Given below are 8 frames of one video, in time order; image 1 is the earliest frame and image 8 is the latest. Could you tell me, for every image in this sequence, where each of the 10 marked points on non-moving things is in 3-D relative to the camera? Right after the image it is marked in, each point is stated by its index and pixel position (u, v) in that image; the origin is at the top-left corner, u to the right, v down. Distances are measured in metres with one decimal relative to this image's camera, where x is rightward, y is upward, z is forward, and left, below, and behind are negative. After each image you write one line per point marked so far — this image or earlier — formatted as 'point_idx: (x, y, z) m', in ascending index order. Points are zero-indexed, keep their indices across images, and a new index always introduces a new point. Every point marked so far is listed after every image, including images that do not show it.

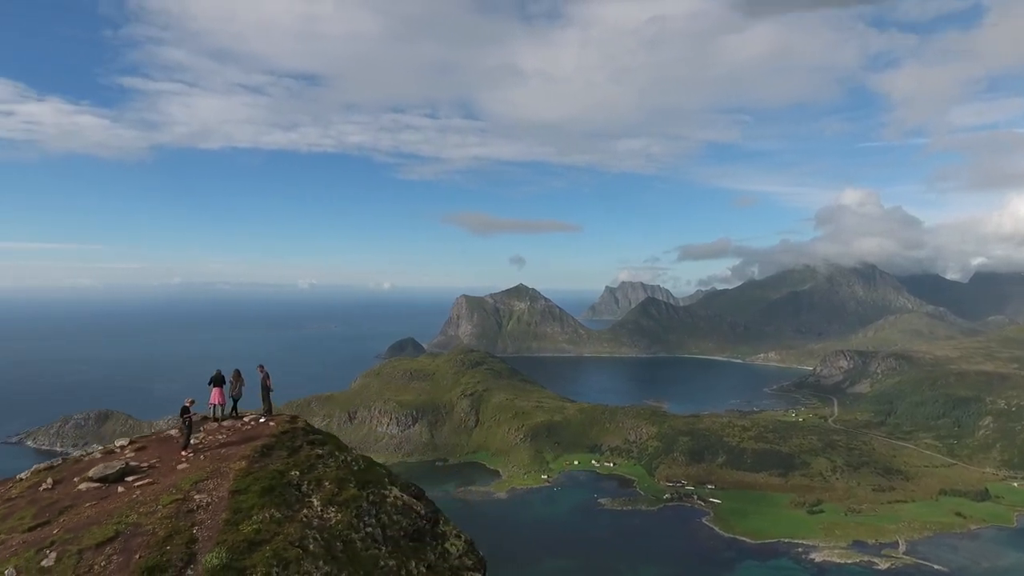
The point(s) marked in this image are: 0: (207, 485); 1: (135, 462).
0: (-8.6, -5.5, +17.5) m
1: (-11.2, -5.0, +18.5) m
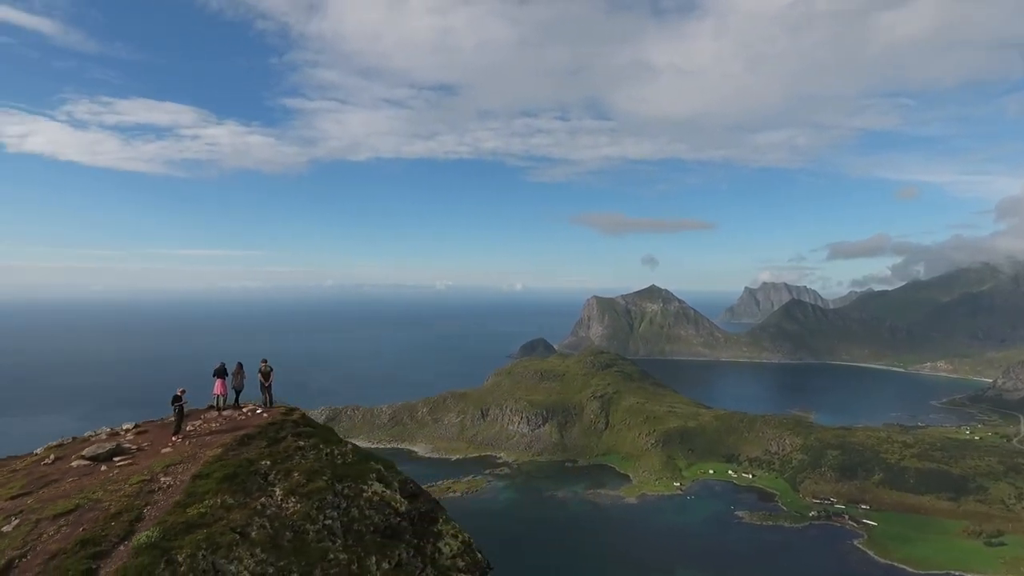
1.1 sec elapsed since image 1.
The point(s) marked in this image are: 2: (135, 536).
0: (-10.2, -5.4, +18.8) m
1: (-12.5, -5.0, +20.3) m
2: (-9.6, -6.2, +15.7) m
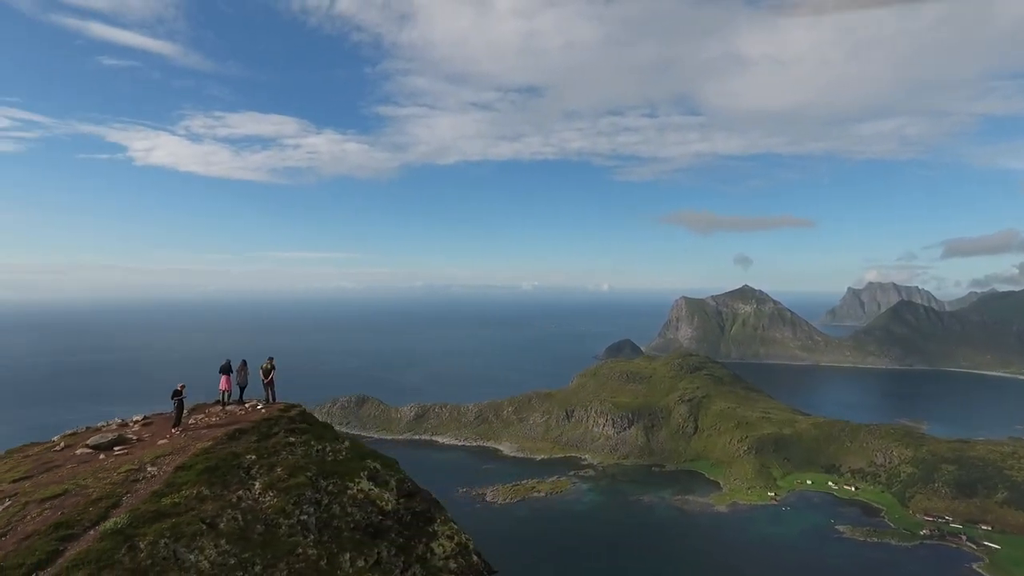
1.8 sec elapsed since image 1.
0: (-11.1, -5.4, +19.9) m
1: (-13.2, -5.0, +21.7) m
2: (-10.9, -6.2, +16.7) m
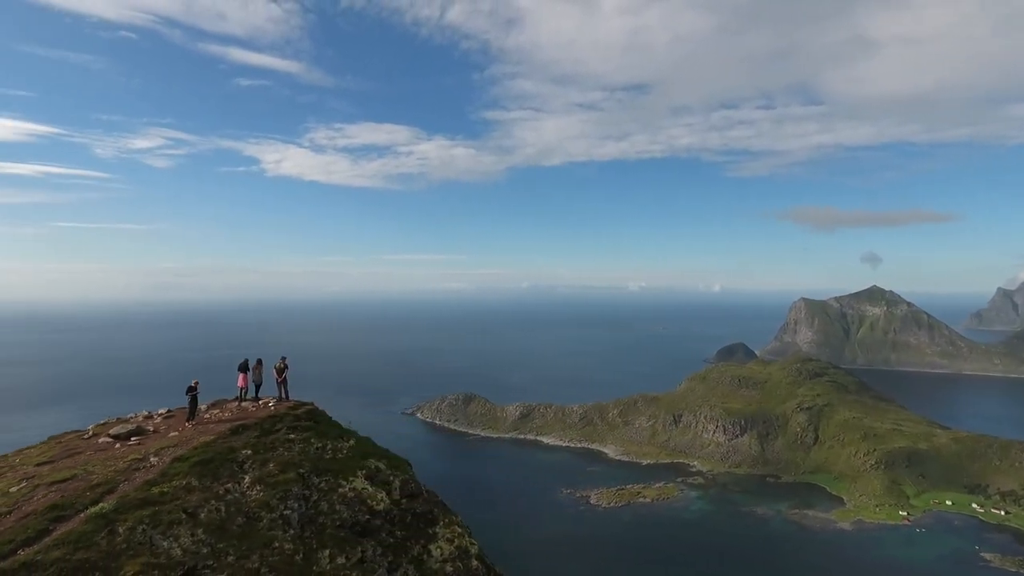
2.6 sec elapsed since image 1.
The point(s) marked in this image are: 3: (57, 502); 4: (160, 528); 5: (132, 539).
0: (-11.8, -5.5, +21.3) m
1: (-13.5, -5.1, +23.4) m
2: (-12.1, -6.3, +18.2) m
3: (-13.1, -6.2, +18.1) m
4: (-10.1, -6.8, +18.0) m
5: (-10.5, -6.9, +17.4) m
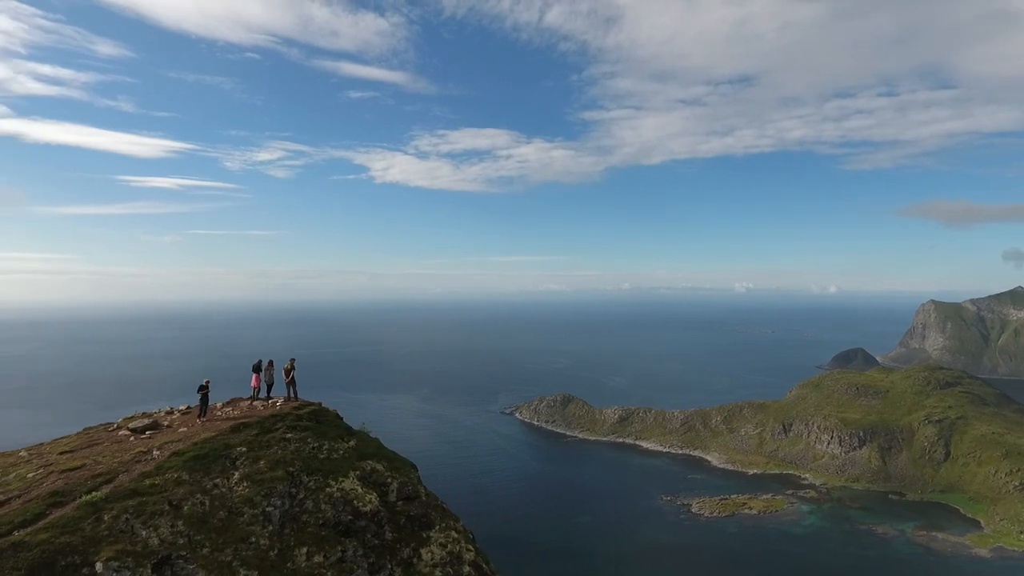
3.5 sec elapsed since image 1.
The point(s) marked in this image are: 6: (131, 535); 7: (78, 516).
0: (-12.5, -5.7, +22.8) m
1: (-13.9, -5.3, +25.2) m
2: (-13.3, -6.5, +19.8) m
3: (-14.3, -6.4, +19.9) m
4: (-11.3, -7.0, +19.2) m
5: (-11.8, -7.1, +18.7) m
6: (-11.3, -7.3, +18.7) m
7: (-12.9, -6.8, +18.7) m
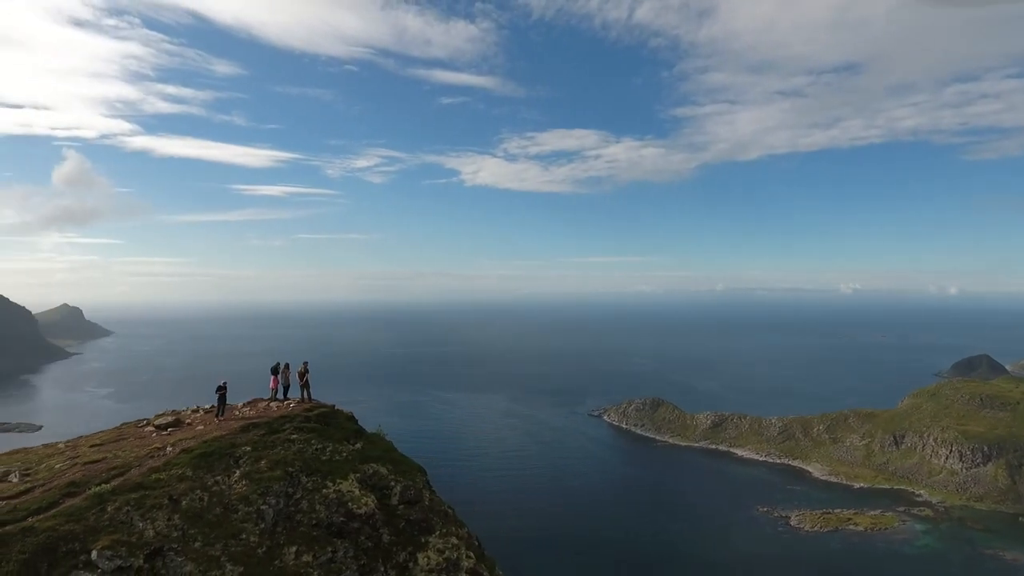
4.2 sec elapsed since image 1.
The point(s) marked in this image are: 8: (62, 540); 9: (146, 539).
0: (-12.8, -5.9, +24.3) m
1: (-13.8, -5.5, +26.8) m
2: (-14.0, -6.7, +21.4) m
3: (-15.0, -6.6, +21.6) m
4: (-12.1, -7.2, +20.6) m
5: (-12.7, -7.3, +20.1) m
6: (-12.2, -7.6, +20.0) m
7: (-13.8, -7.0, +20.3) m
8: (-13.6, -7.6, +19.0) m
9: (-11.5, -7.9, +19.9) m
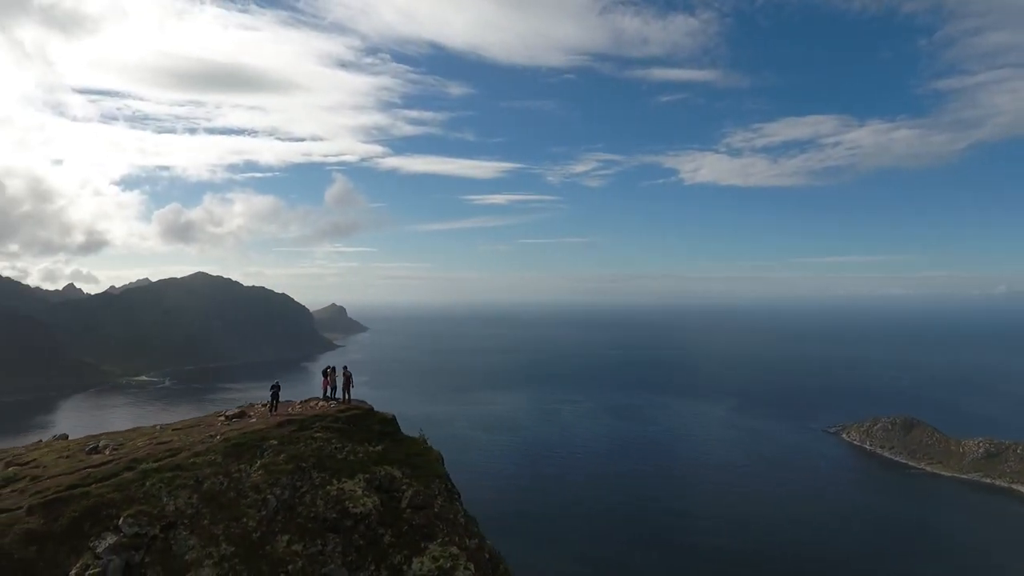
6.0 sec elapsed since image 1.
0: (-12.6, -6.4, +28.0) m
1: (-12.7, -6.0, +30.8) m
2: (-14.7, -7.2, +25.7) m
3: (-15.6, -7.1, +26.3) m
4: (-13.2, -7.7, +24.3) m
5: (-13.9, -7.8, +24.1) m
6: (-13.5, -8.0, +23.8) m
7: (-14.9, -7.5, +24.6) m
8: (-15.2, -8.1, +23.3) m
9: (-12.9, -8.4, +23.5) m
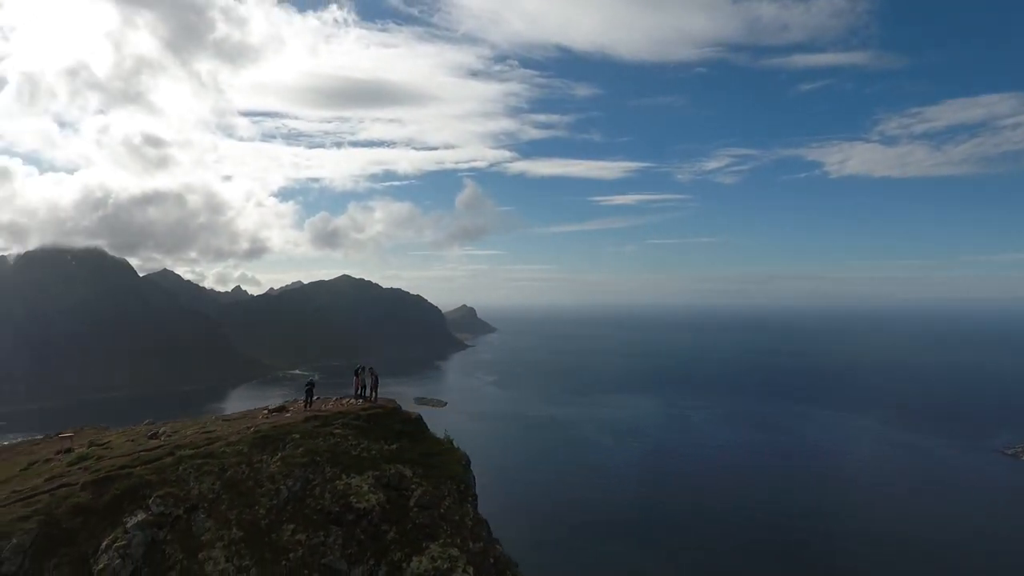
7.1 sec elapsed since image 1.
0: (-11.9, -6.5, +30.1) m
1: (-11.5, -6.1, +32.8) m
2: (-14.5, -7.3, +28.3) m
3: (-15.2, -7.2, +29.0) m
4: (-13.2, -7.8, +26.6) m
5: (-14.0, -7.9, +26.5) m
6: (-13.6, -8.2, +26.2) m
7: (-14.8, -7.6, +27.2) m
8: (-15.4, -8.2, +26.0) m
9: (-13.1, -8.5, +25.7) m
